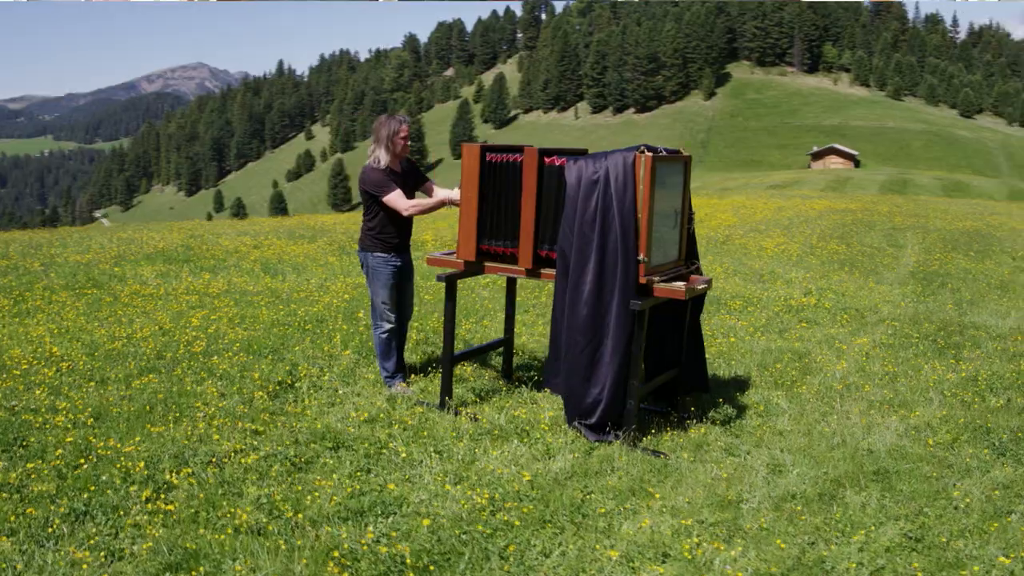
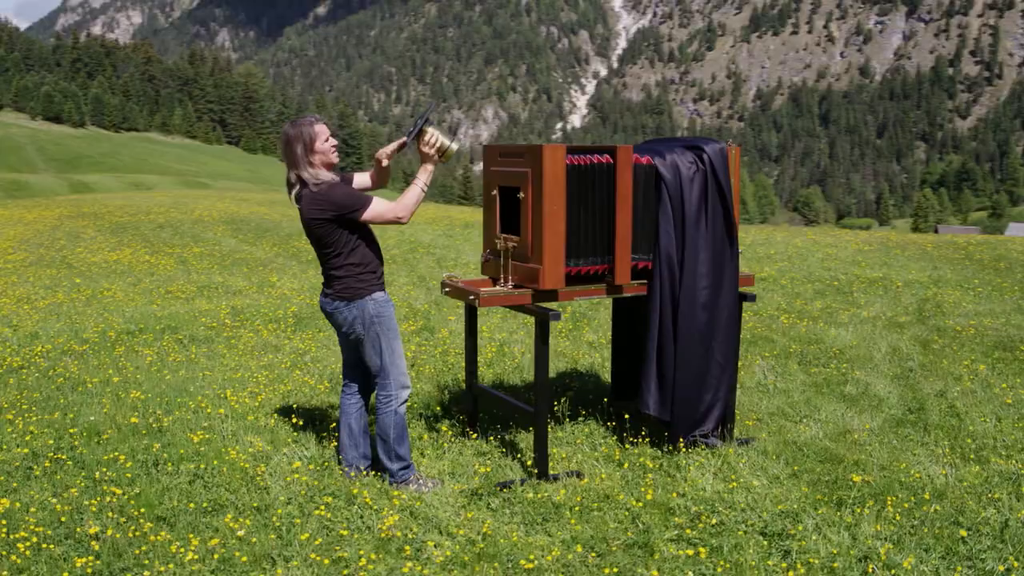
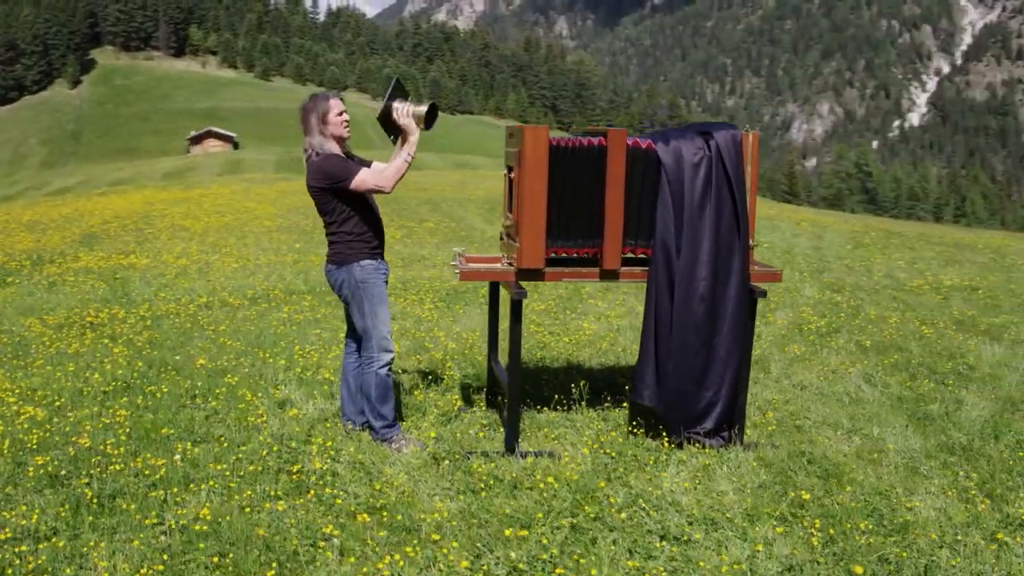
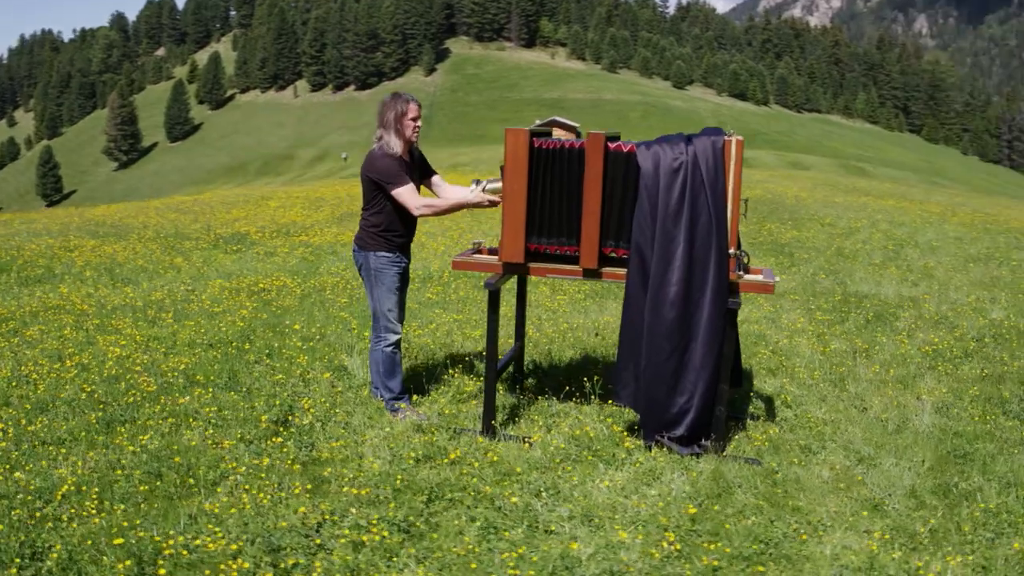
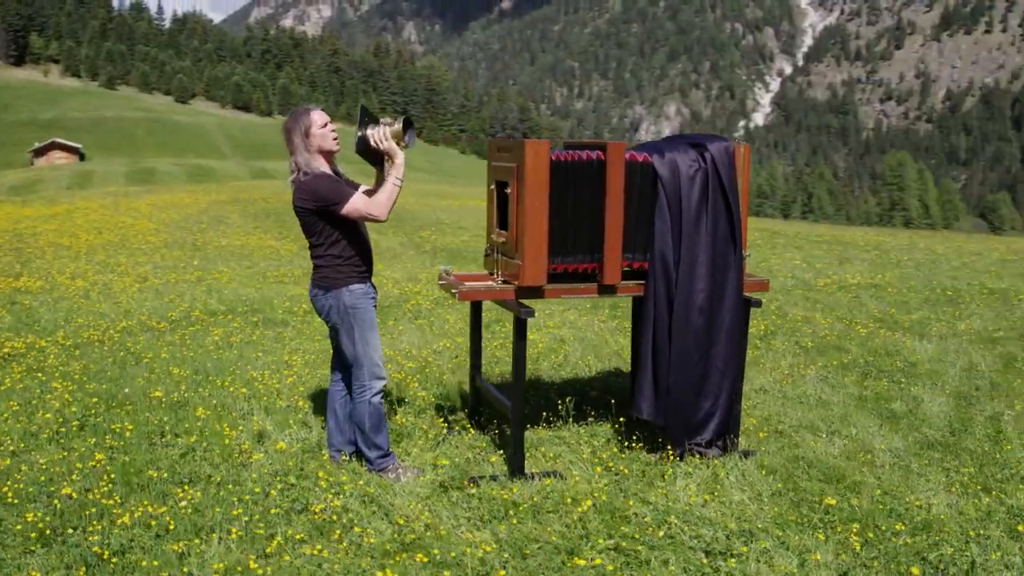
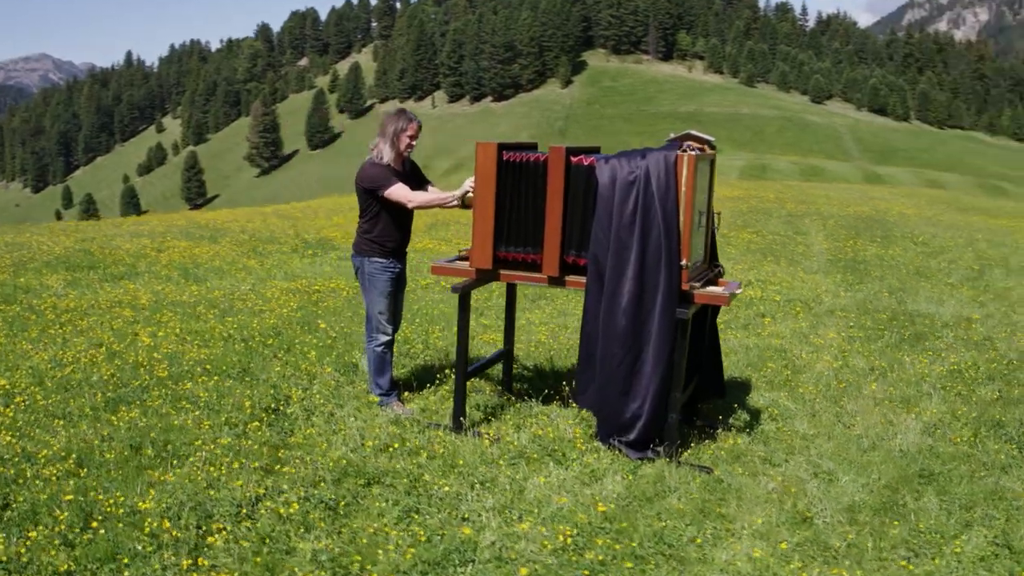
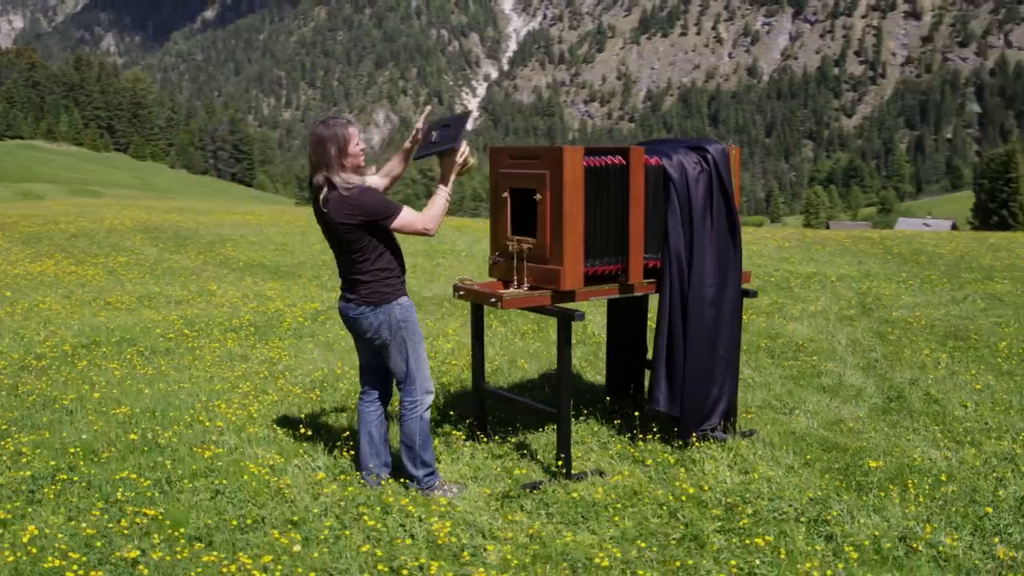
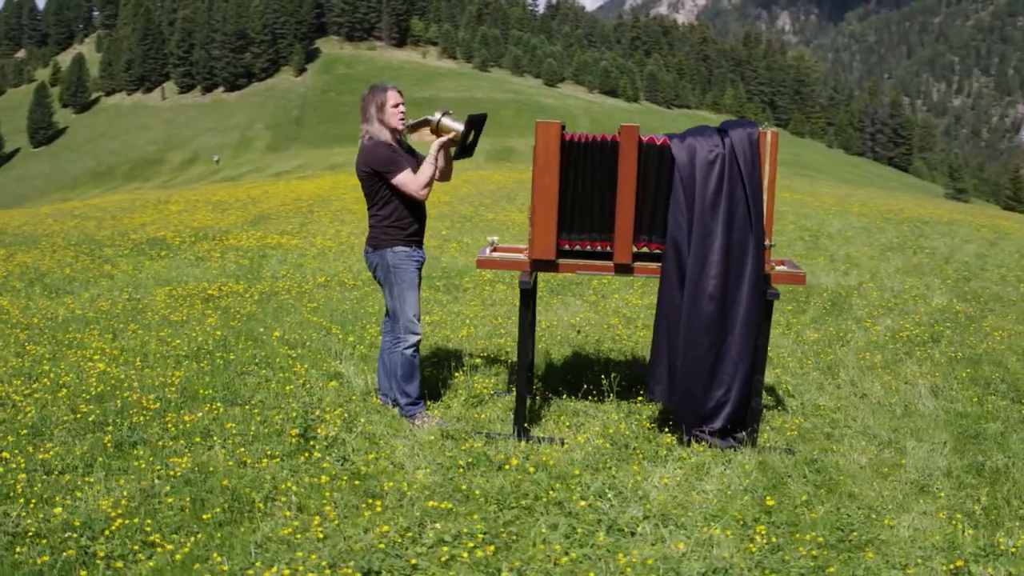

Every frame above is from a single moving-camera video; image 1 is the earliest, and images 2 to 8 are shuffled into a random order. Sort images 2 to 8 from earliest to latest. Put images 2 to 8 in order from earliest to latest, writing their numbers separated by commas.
6, 4, 8, 3, 5, 2, 7
